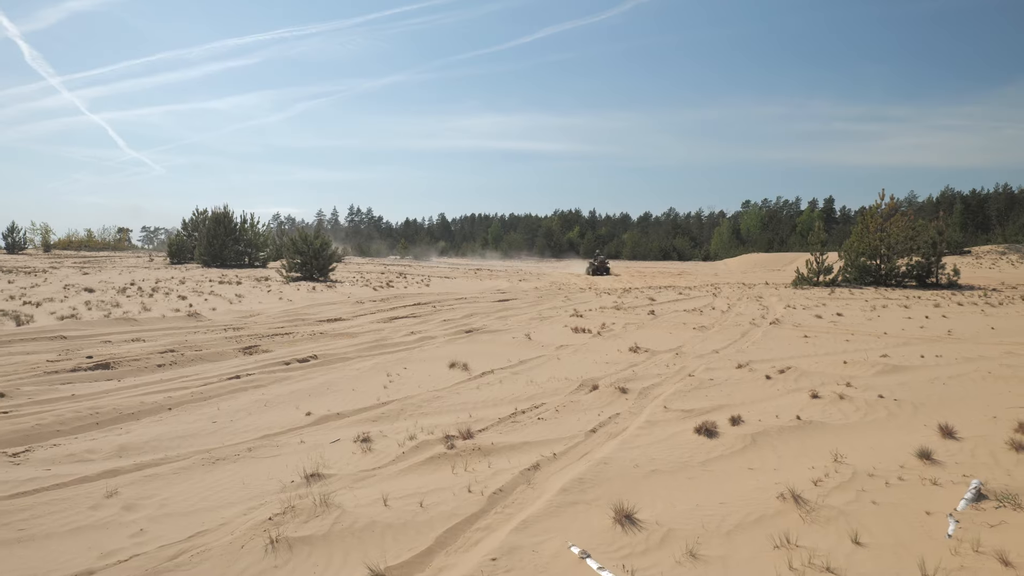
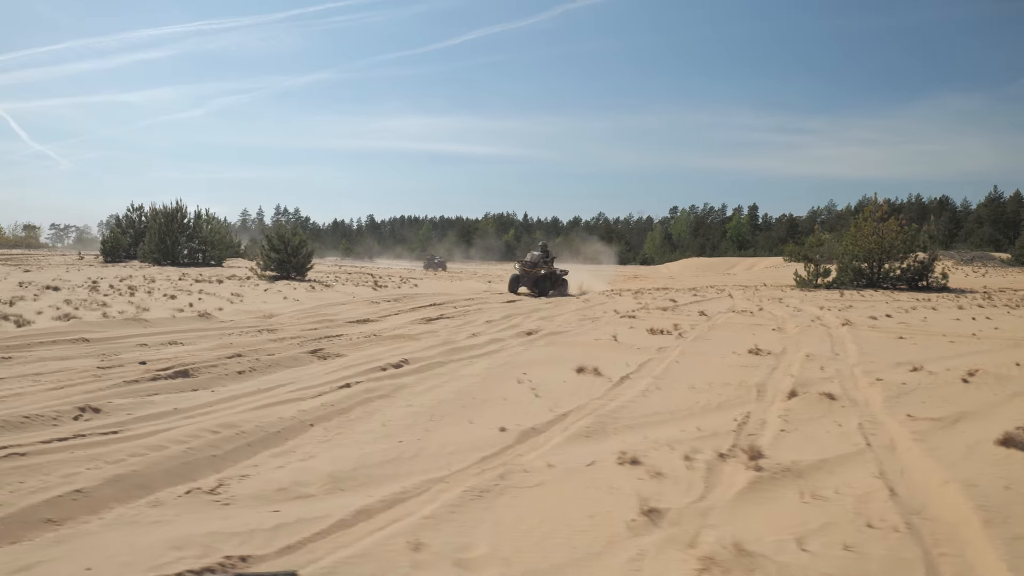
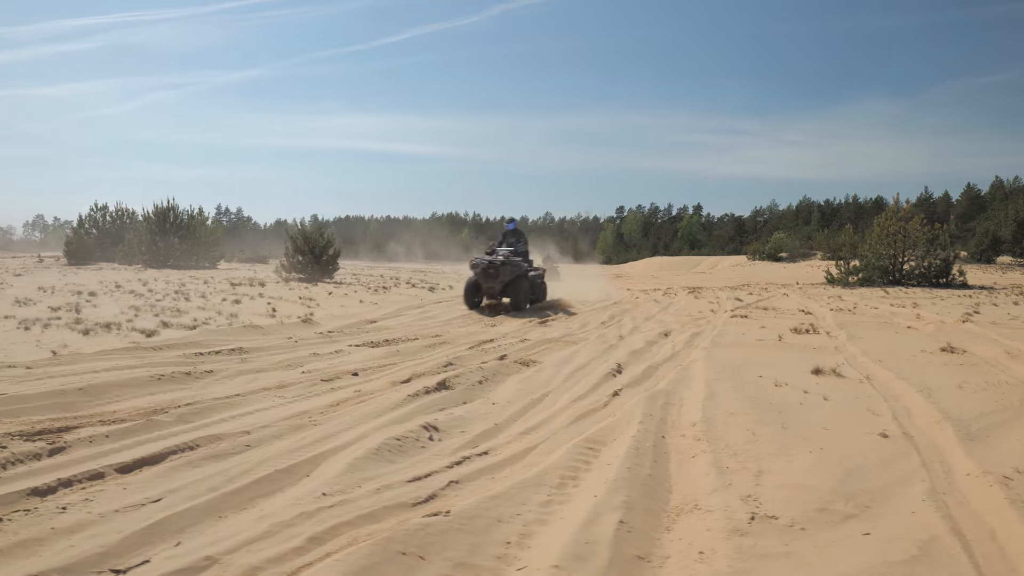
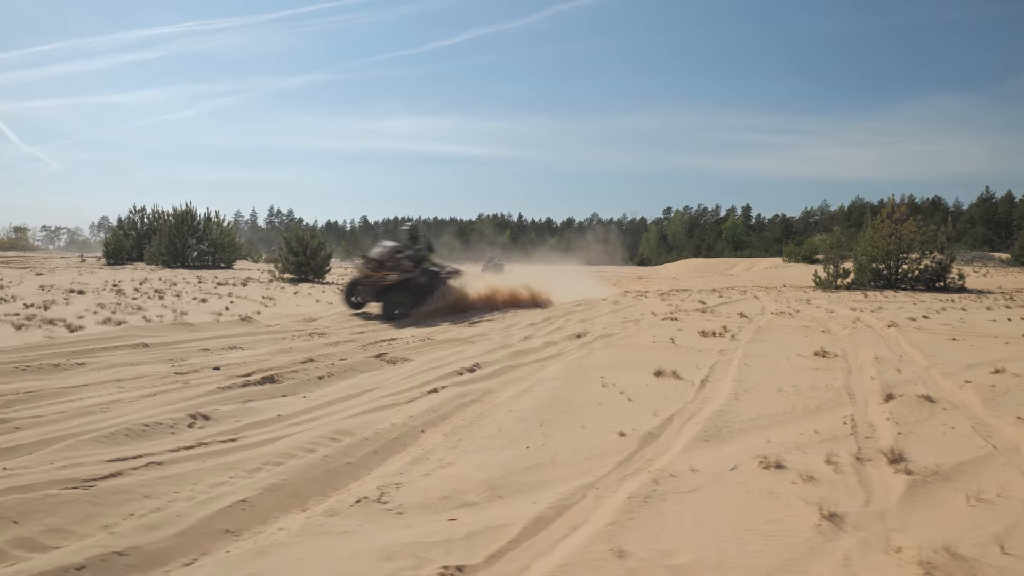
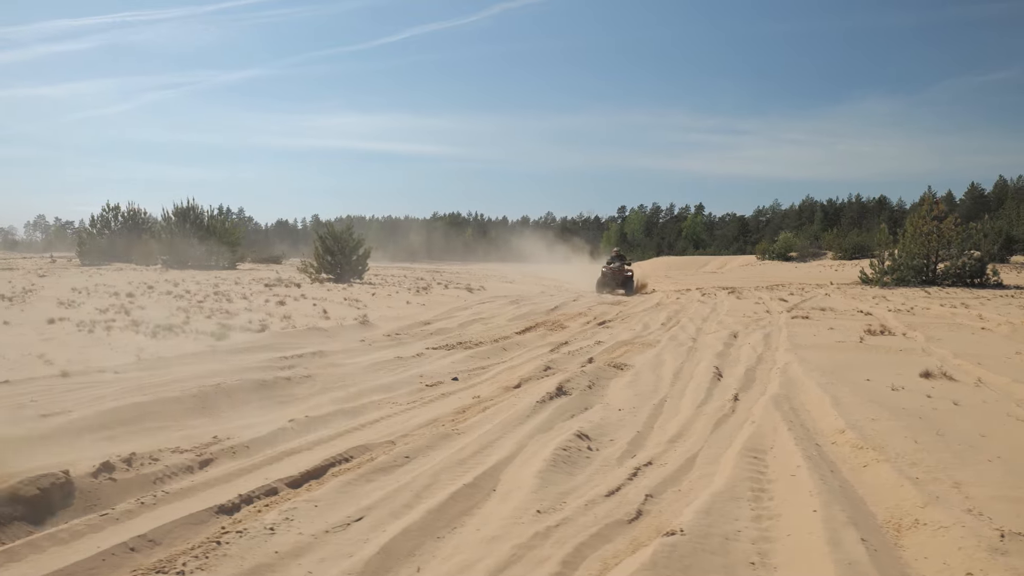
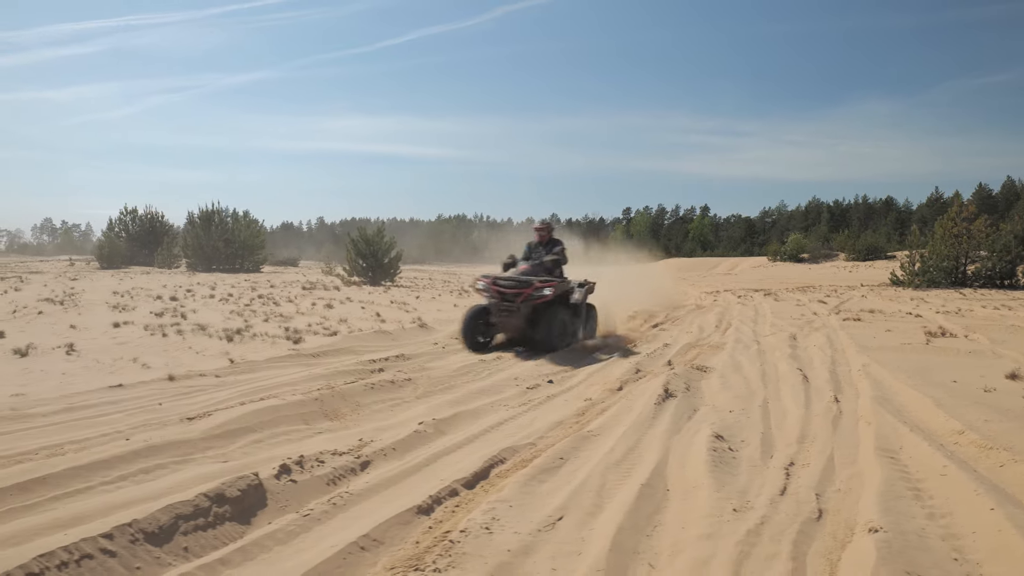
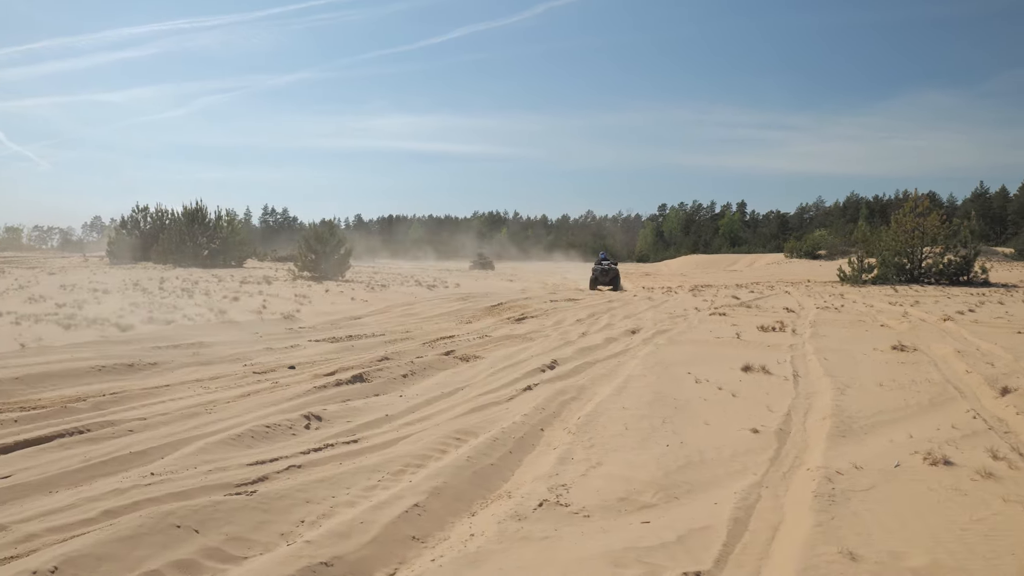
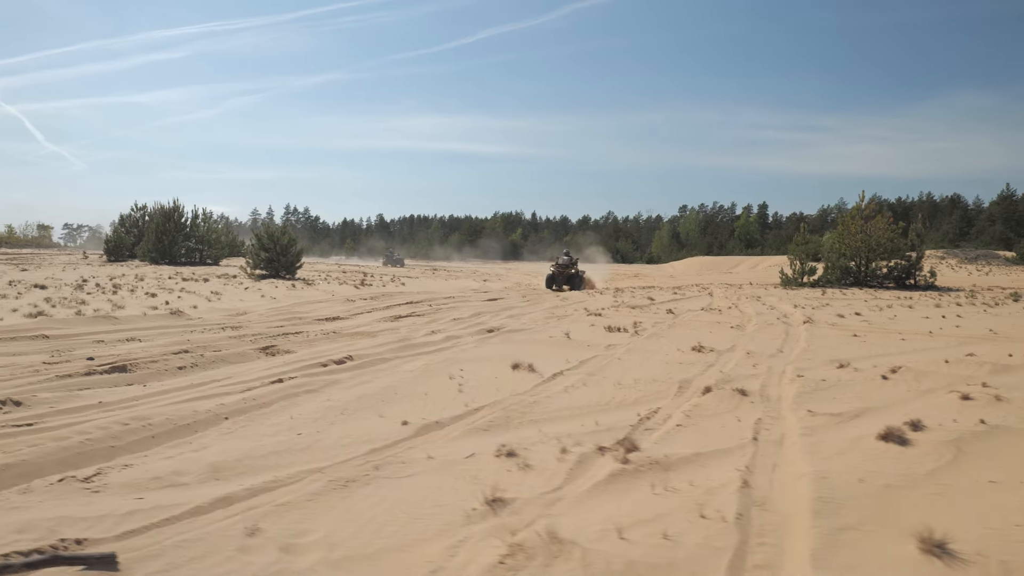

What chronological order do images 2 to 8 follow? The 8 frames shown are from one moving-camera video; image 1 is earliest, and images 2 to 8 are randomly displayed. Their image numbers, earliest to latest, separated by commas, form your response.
8, 2, 4, 7, 3, 5, 6
